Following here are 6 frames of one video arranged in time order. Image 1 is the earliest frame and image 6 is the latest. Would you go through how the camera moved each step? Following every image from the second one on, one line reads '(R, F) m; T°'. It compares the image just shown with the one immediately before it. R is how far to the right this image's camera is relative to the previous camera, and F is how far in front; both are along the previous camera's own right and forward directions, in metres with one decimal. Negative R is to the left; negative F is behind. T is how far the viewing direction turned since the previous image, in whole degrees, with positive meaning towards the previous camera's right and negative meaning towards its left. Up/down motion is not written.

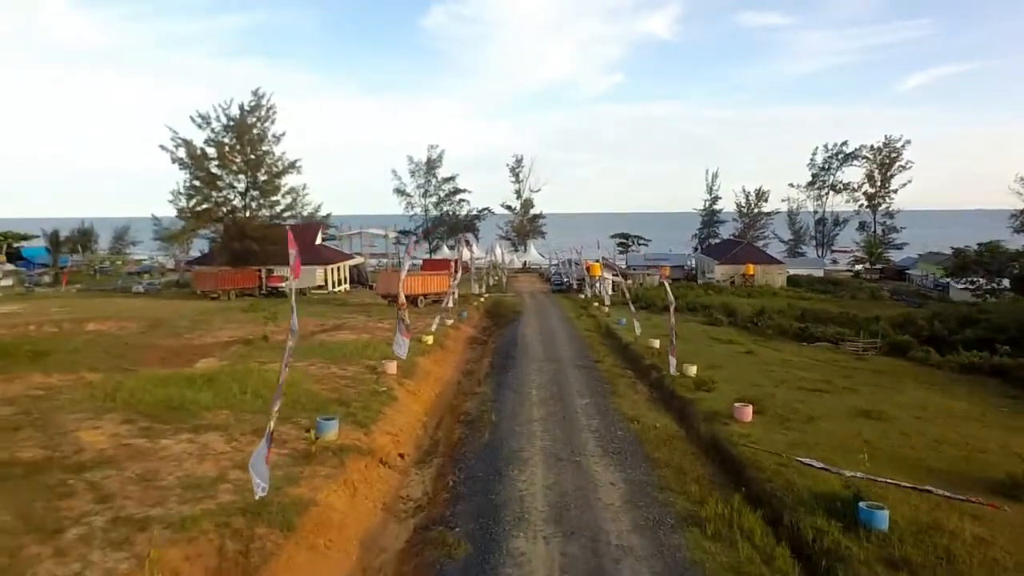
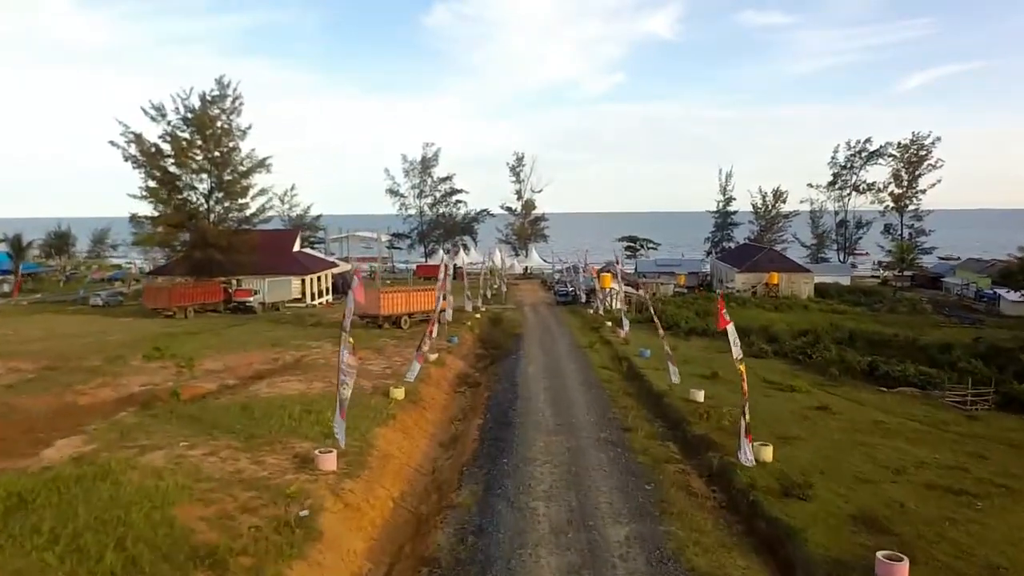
(+0.1, +5.3) m; 0°
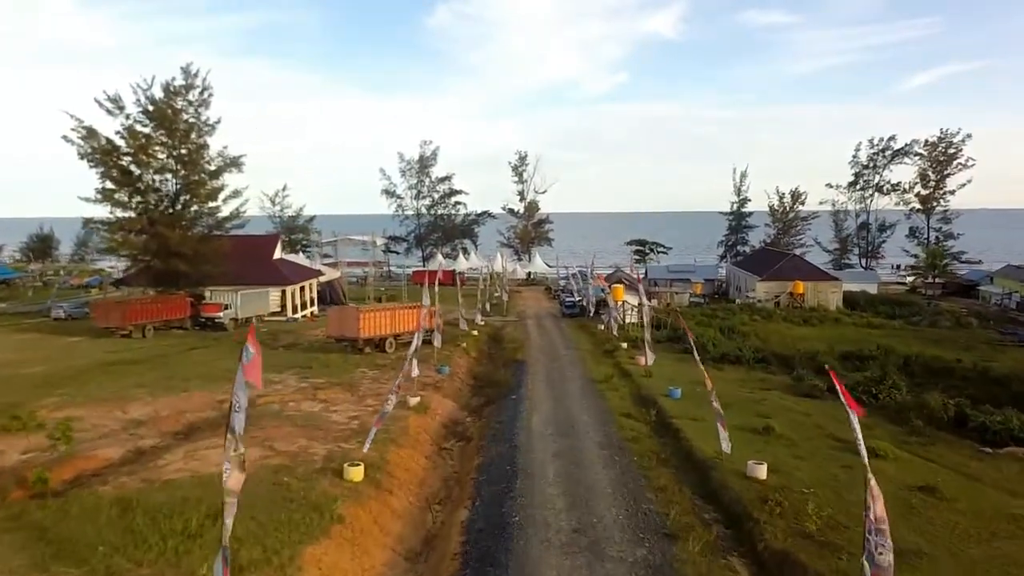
(+0.1, +4.2) m; 0°
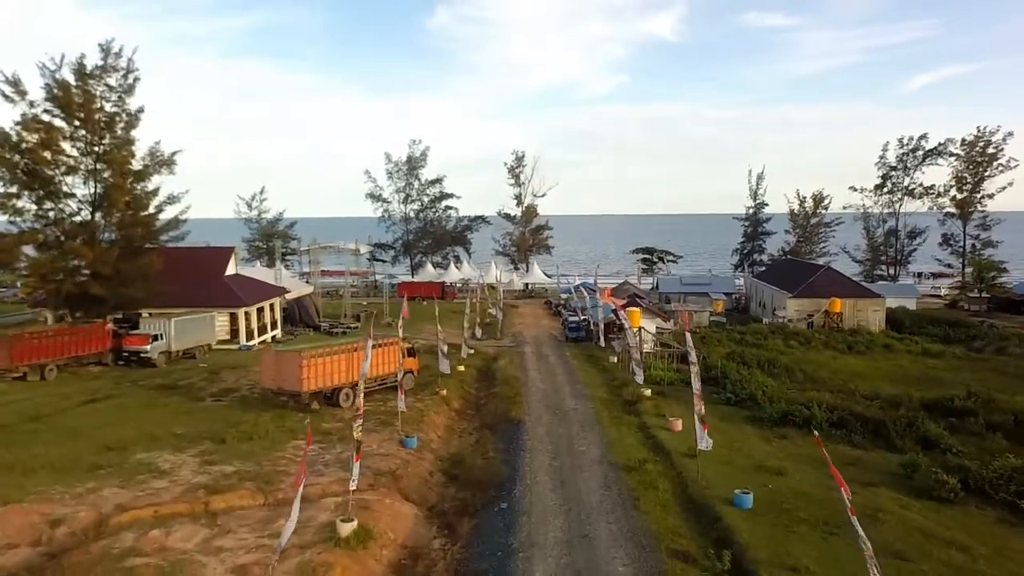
(+0.1, +6.3) m; 0°
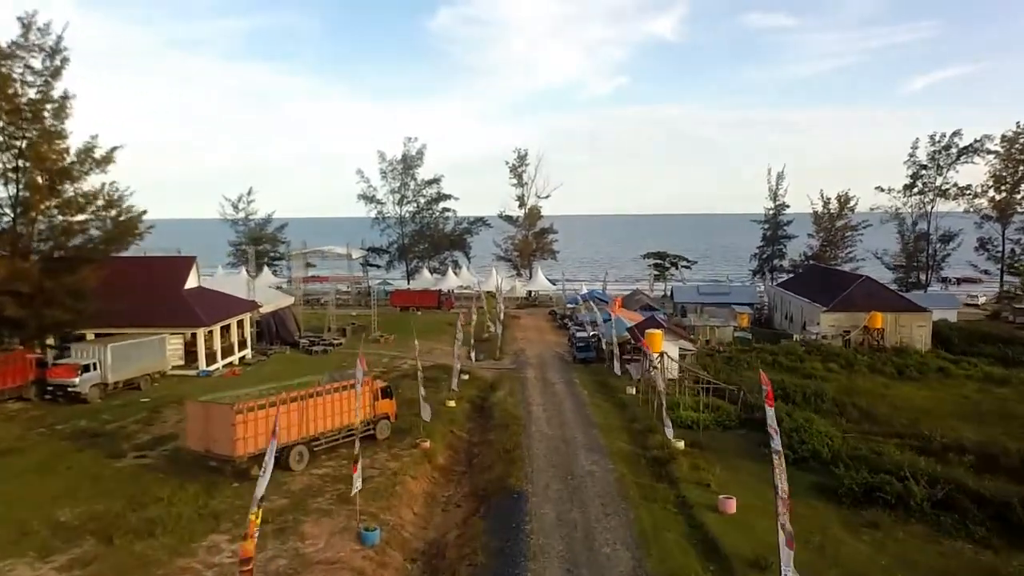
(+0.1, +4.6) m; 0°
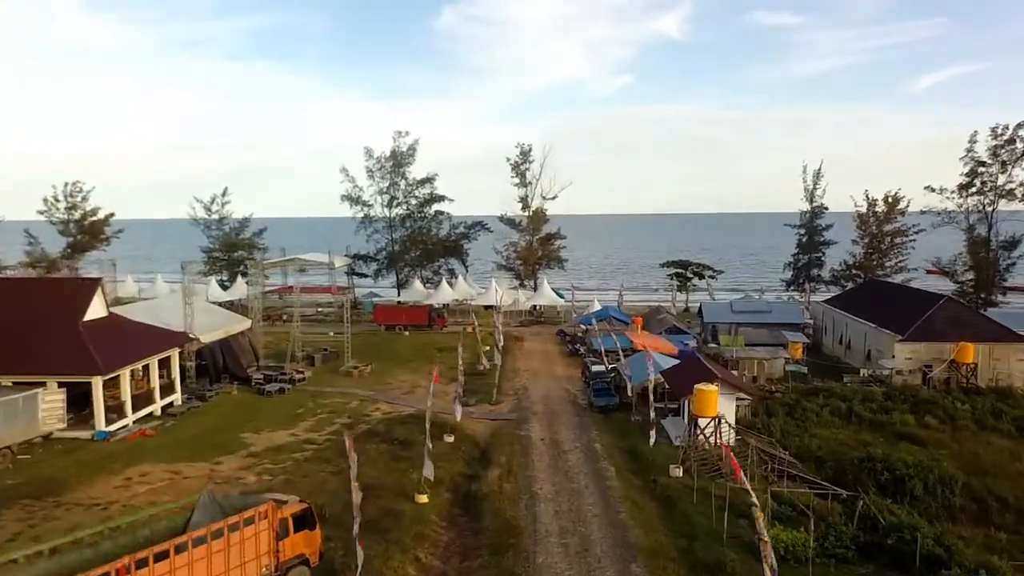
(+0.2, +7.4) m; 0°
